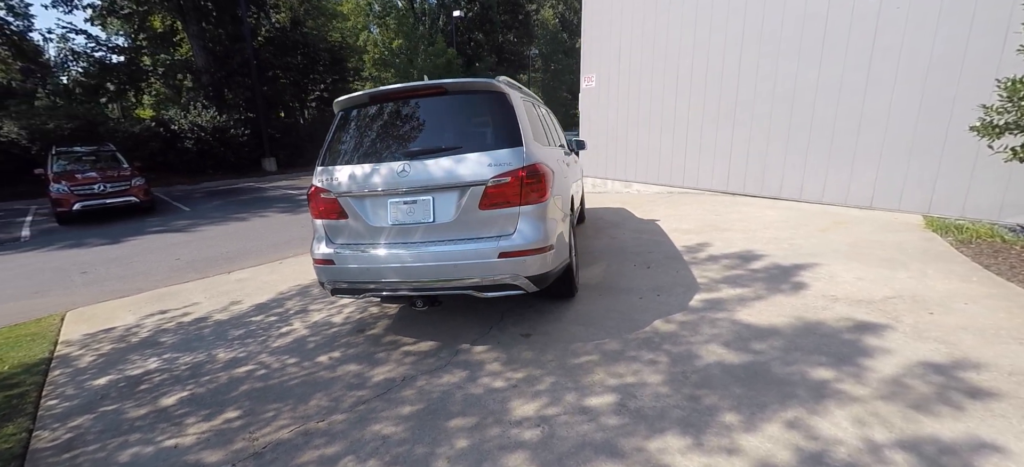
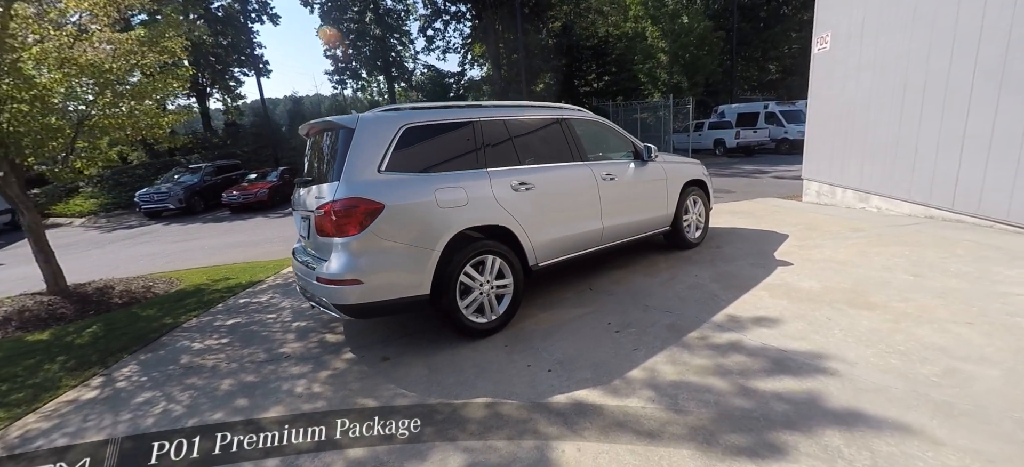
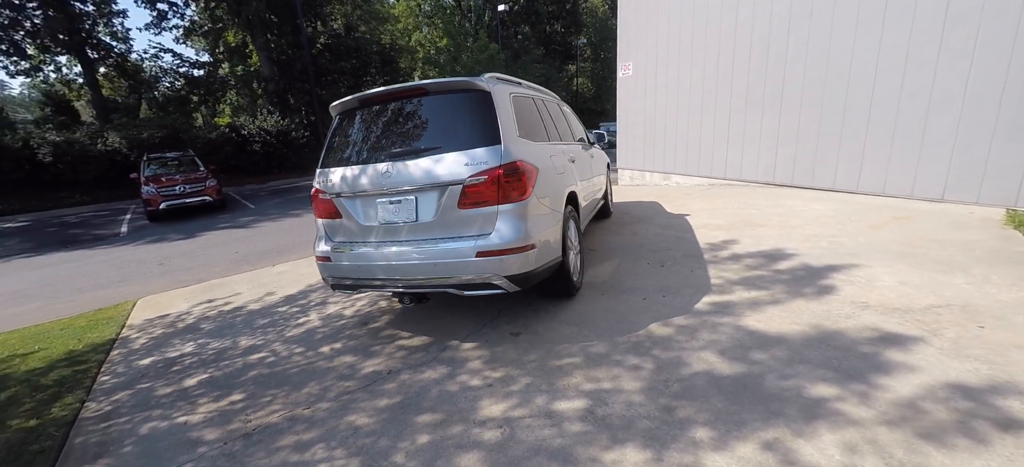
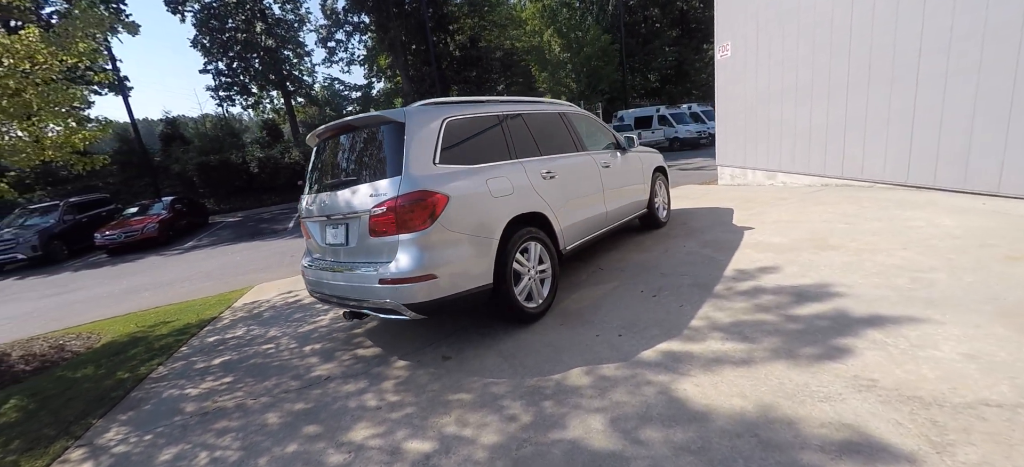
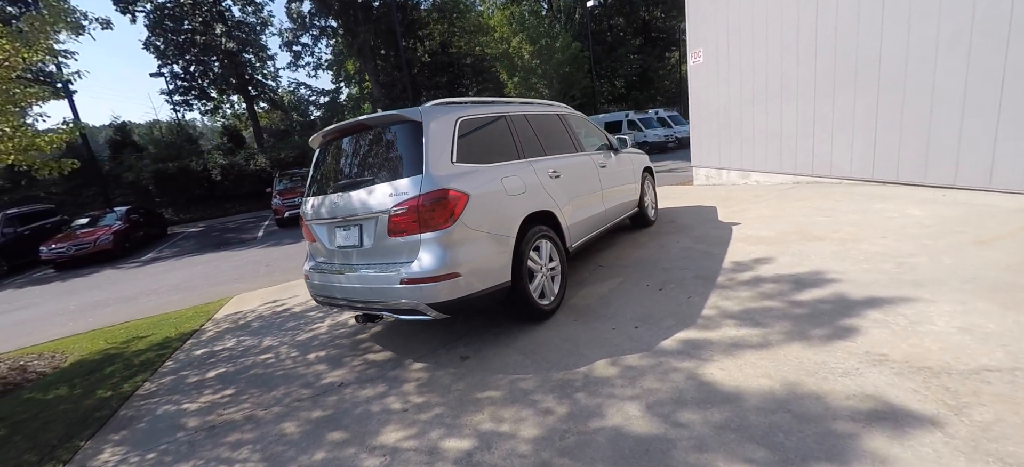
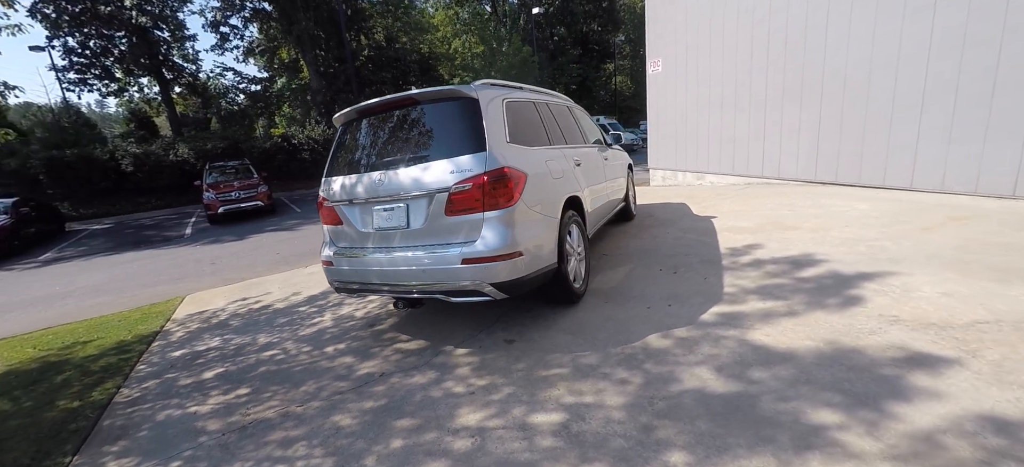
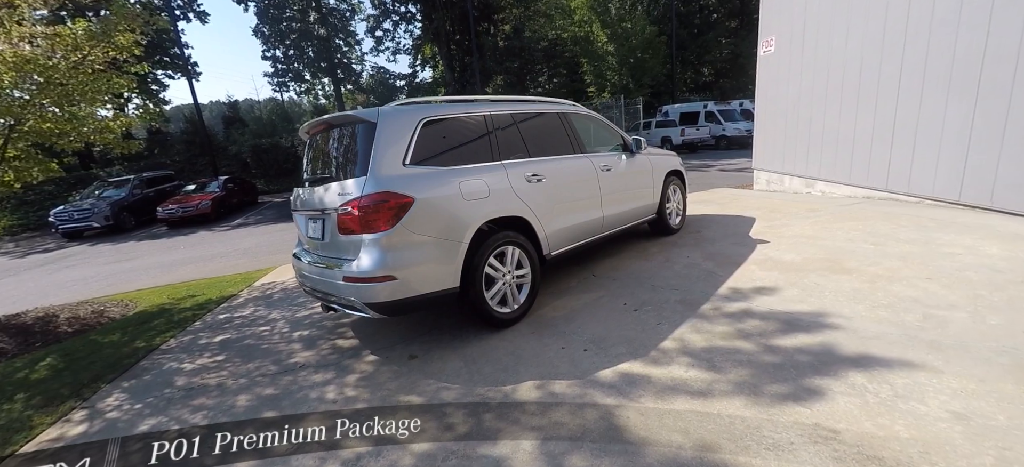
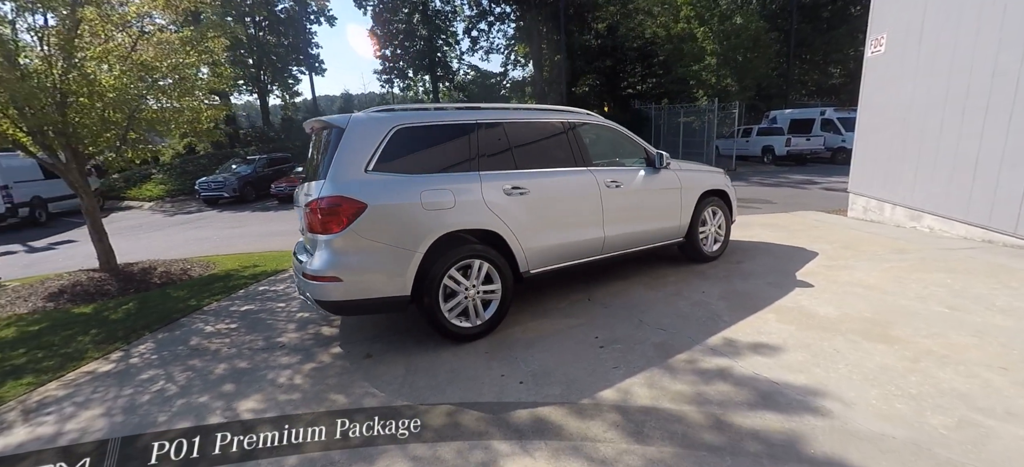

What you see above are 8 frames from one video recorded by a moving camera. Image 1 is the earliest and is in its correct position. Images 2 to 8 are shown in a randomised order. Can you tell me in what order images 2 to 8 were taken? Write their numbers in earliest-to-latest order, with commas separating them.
3, 6, 5, 4, 7, 2, 8
